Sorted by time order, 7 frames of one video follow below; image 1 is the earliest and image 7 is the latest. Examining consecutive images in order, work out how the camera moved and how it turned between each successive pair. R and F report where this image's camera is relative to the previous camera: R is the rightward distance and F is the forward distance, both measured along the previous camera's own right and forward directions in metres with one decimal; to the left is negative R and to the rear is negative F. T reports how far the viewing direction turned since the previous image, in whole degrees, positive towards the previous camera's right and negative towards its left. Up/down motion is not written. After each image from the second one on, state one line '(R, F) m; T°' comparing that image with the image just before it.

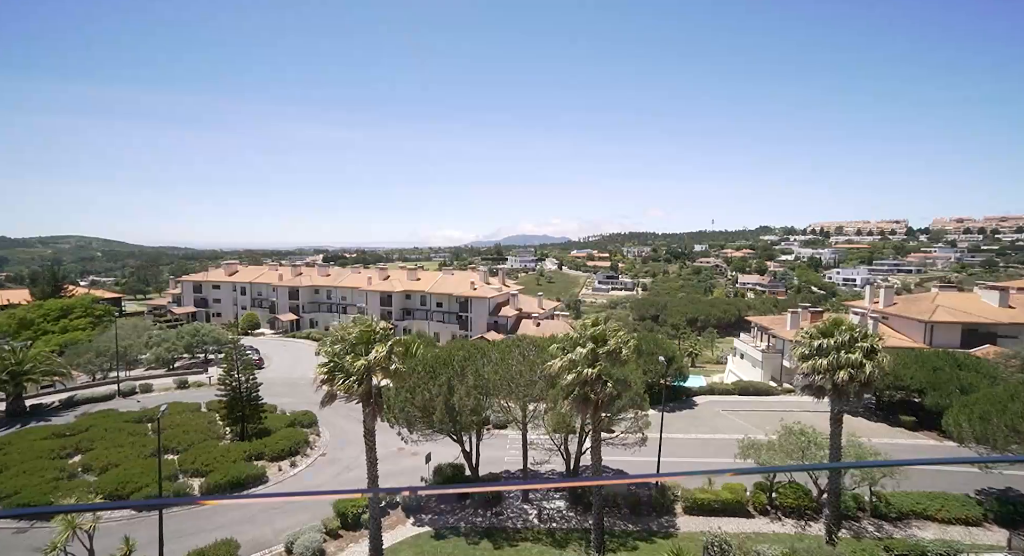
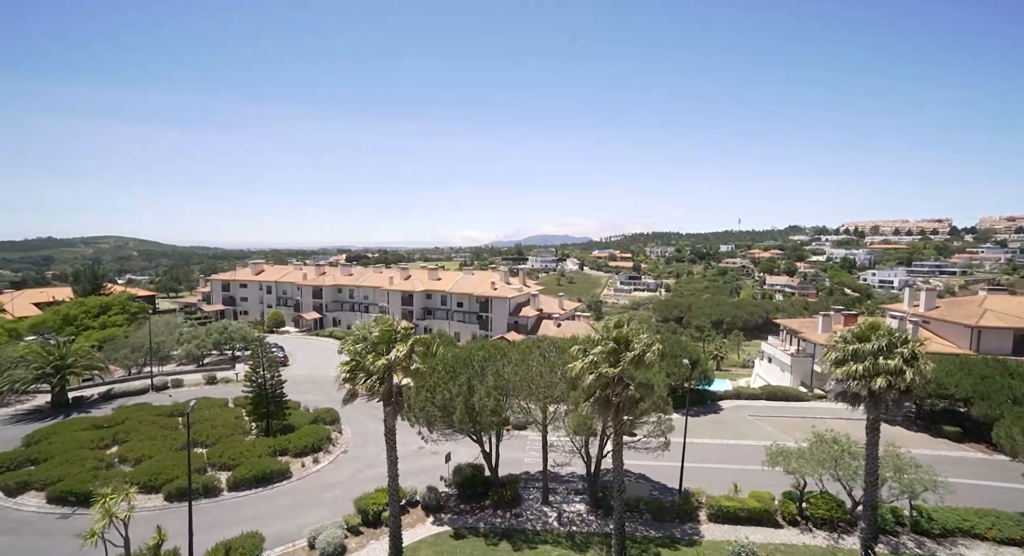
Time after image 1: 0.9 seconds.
(0.0, +0.6) m; -2°
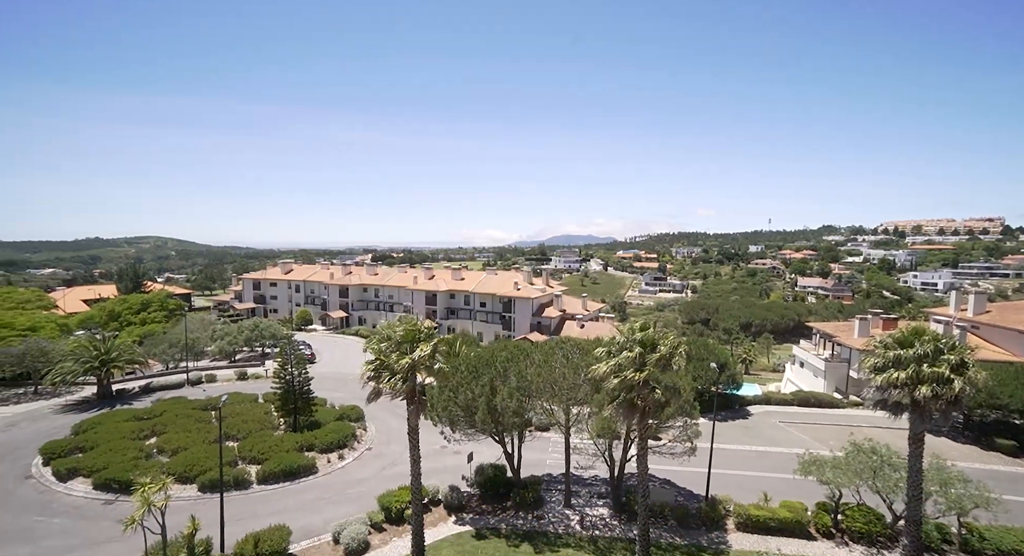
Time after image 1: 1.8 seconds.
(0.0, +0.6) m; -2°
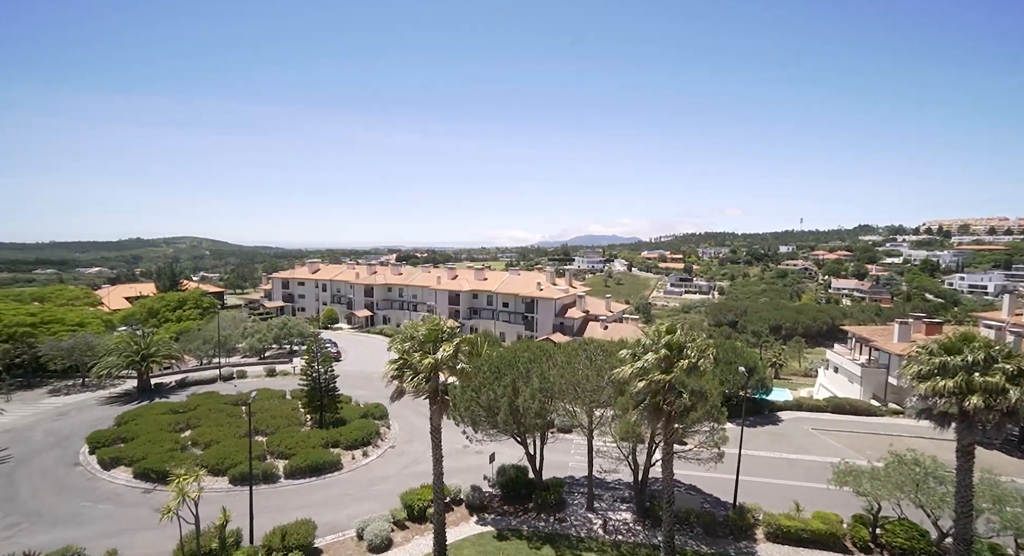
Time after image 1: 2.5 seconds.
(0.0, +0.7) m; -2°
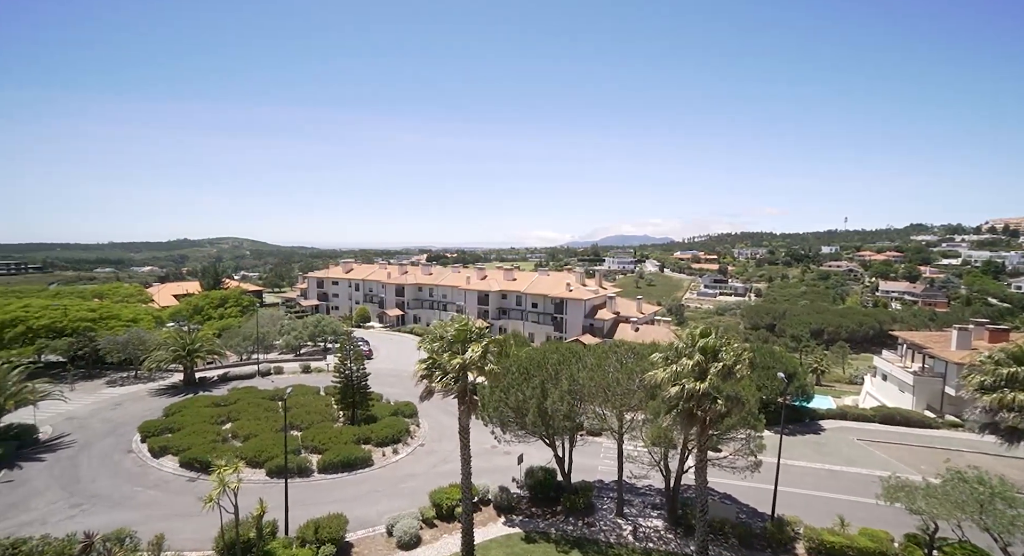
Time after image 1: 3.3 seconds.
(0.0, +1.0) m; -3°
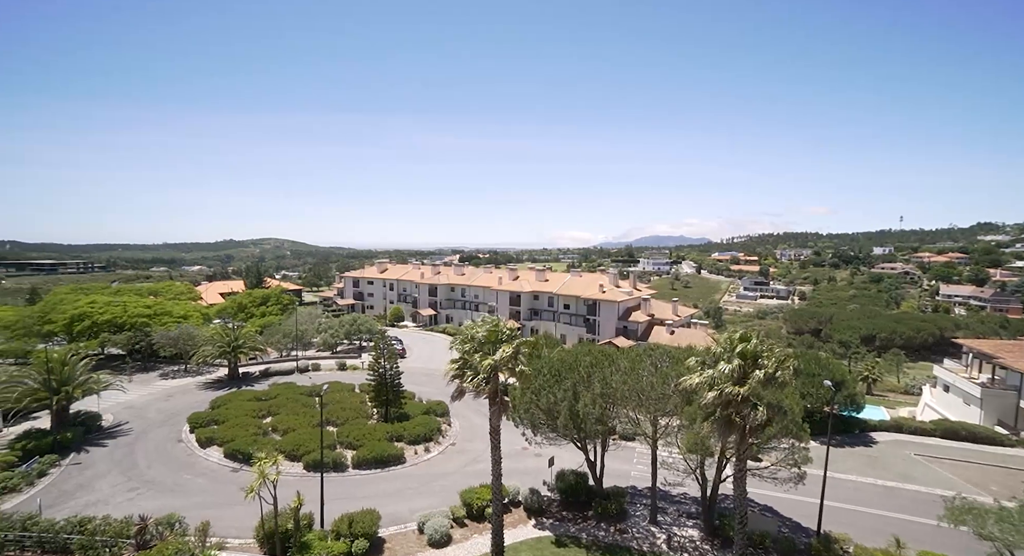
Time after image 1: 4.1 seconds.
(0.0, +1.3) m; -3°
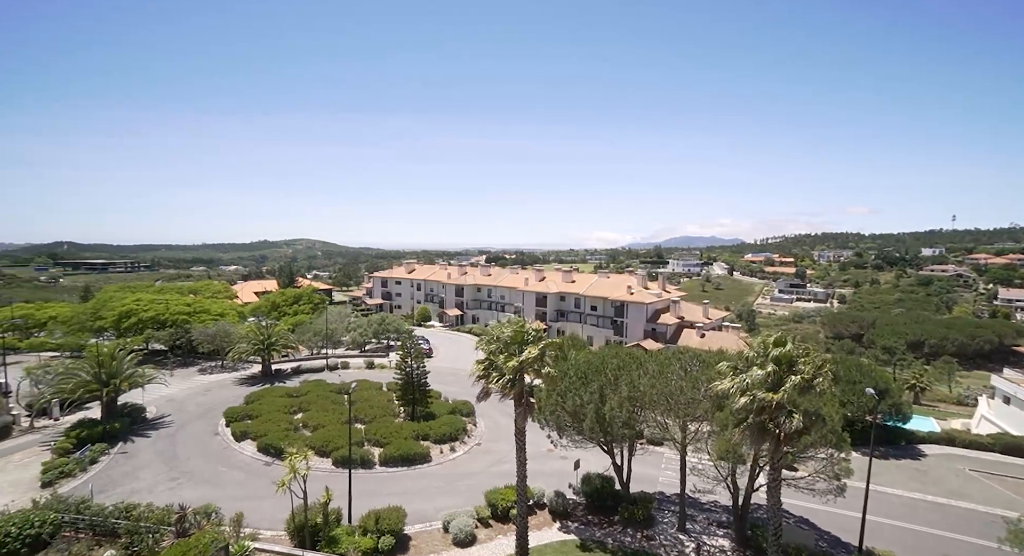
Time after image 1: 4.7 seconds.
(0.0, +1.2) m; -3°
